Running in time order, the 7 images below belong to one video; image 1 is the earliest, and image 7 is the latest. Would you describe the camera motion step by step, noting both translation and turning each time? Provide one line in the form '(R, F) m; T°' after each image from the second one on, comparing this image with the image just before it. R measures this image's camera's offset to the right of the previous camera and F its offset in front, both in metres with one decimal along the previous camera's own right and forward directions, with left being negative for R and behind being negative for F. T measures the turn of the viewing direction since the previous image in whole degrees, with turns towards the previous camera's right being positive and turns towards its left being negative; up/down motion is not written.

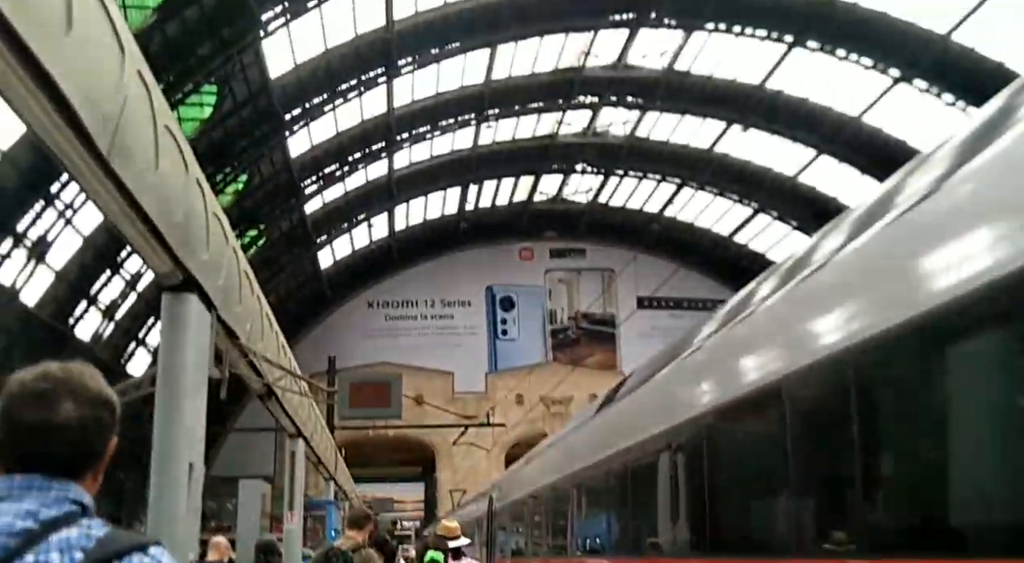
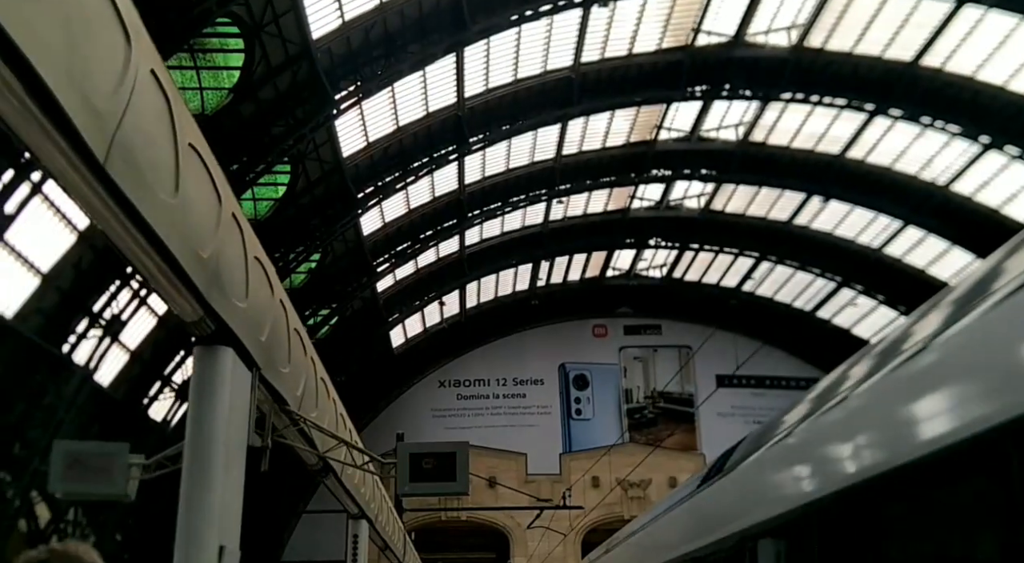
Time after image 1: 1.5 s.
(0.0, +0.7) m; -4°
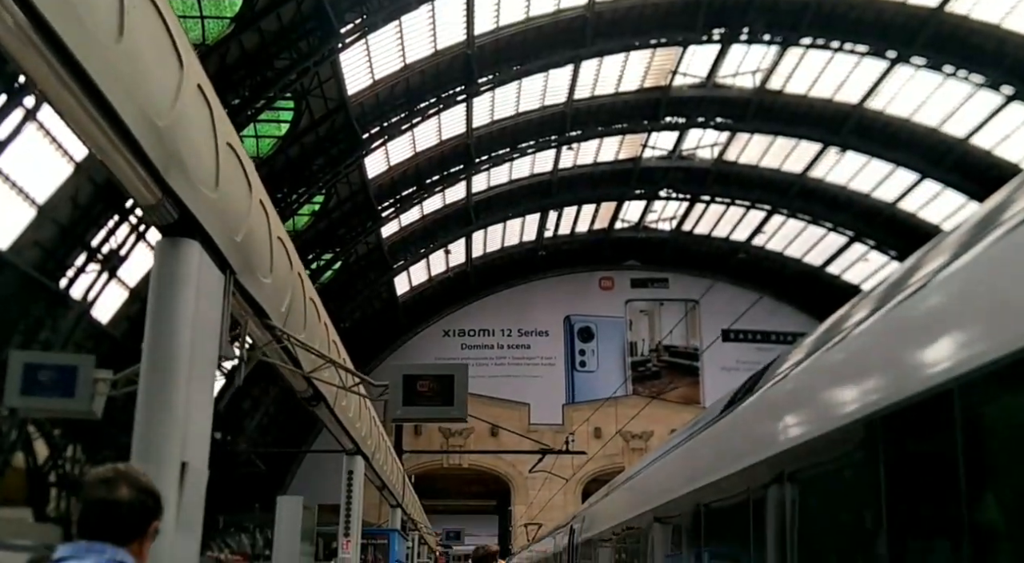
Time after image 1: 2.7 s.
(0.0, +0.5) m; 0°
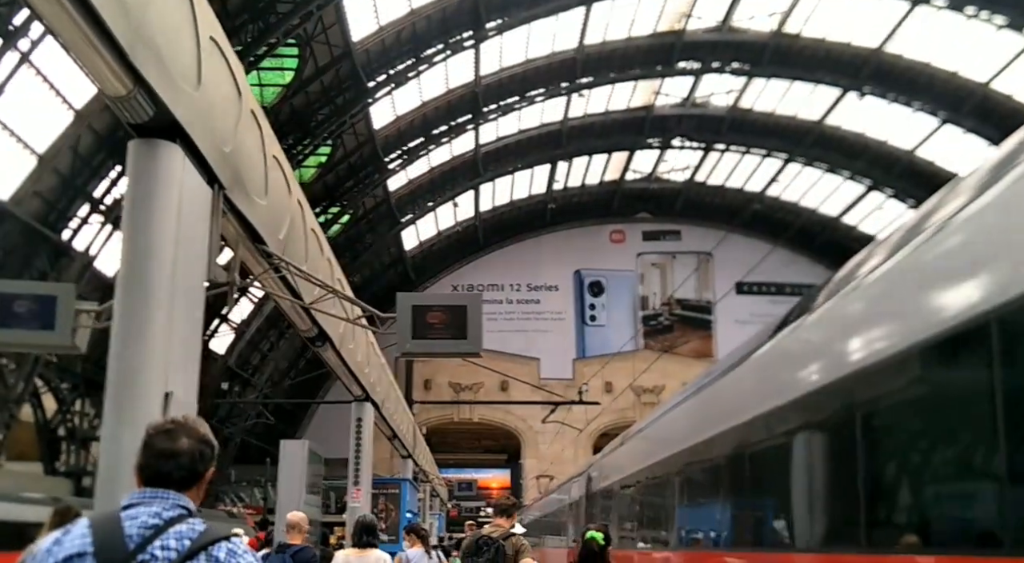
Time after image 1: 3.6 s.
(-0.1, +0.4) m; -1°
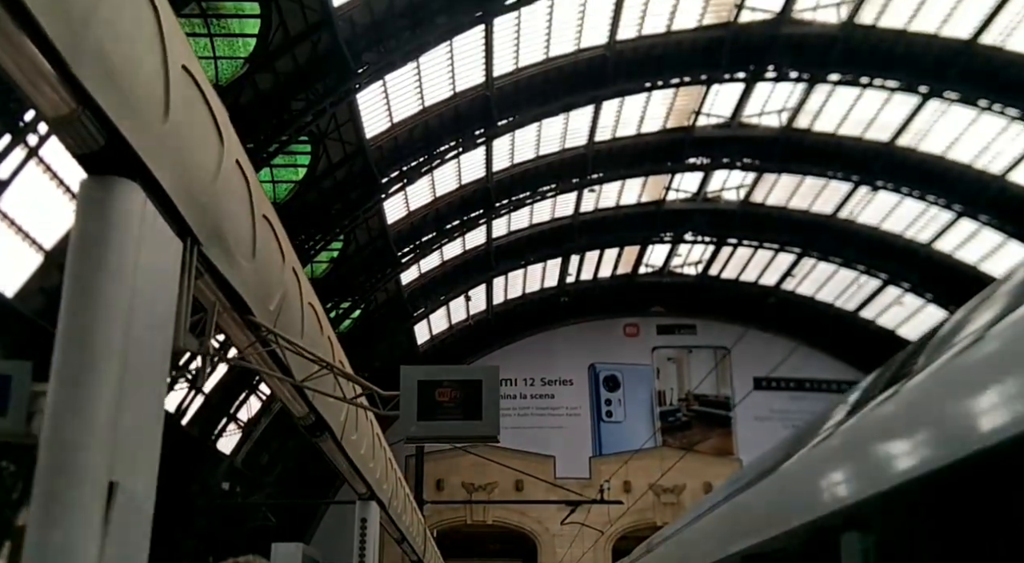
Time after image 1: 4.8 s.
(0.0, +0.5) m; -1°
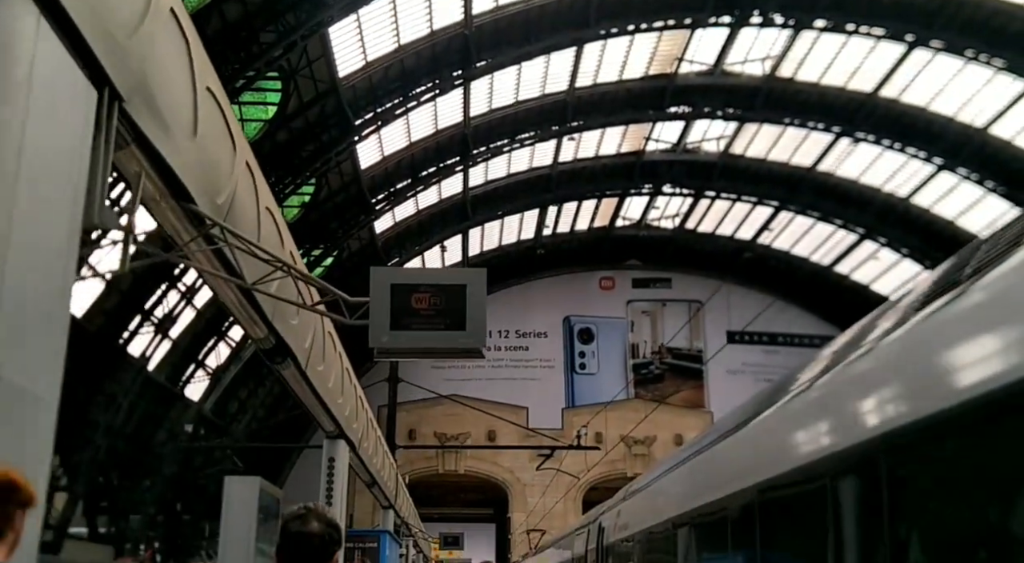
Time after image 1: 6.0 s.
(-0.1, +0.5) m; +2°
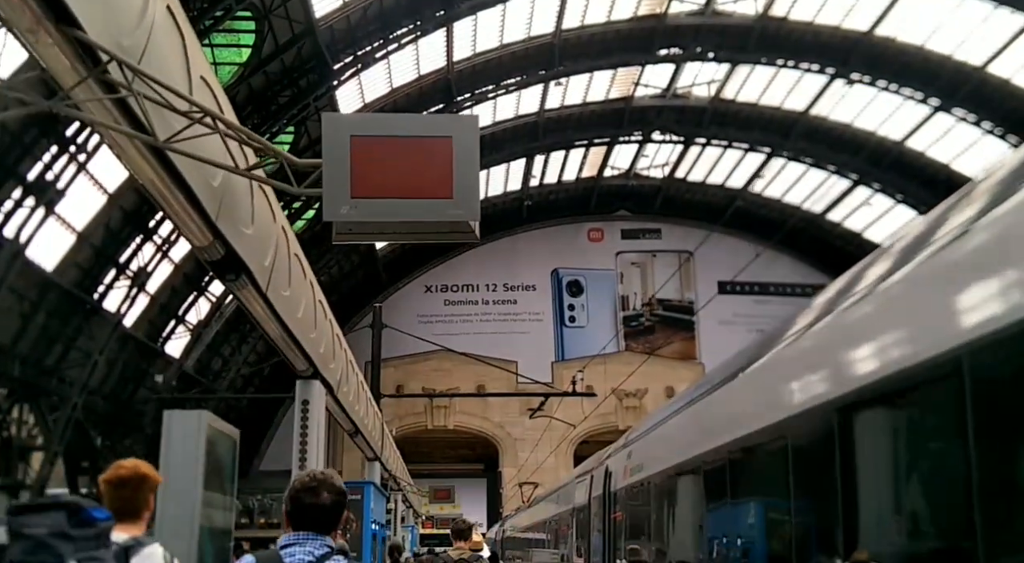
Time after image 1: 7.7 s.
(0.0, +0.8) m; +1°
